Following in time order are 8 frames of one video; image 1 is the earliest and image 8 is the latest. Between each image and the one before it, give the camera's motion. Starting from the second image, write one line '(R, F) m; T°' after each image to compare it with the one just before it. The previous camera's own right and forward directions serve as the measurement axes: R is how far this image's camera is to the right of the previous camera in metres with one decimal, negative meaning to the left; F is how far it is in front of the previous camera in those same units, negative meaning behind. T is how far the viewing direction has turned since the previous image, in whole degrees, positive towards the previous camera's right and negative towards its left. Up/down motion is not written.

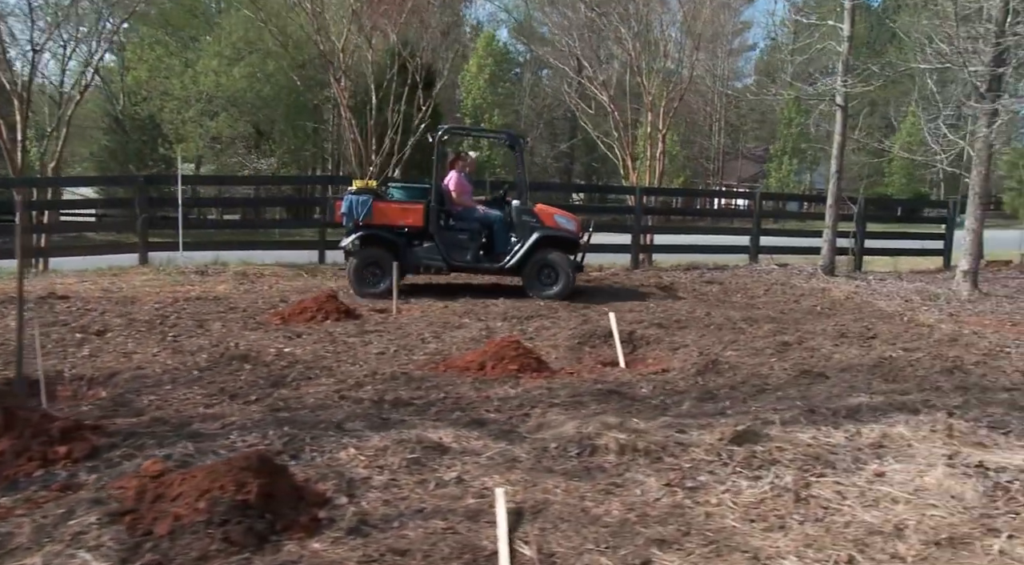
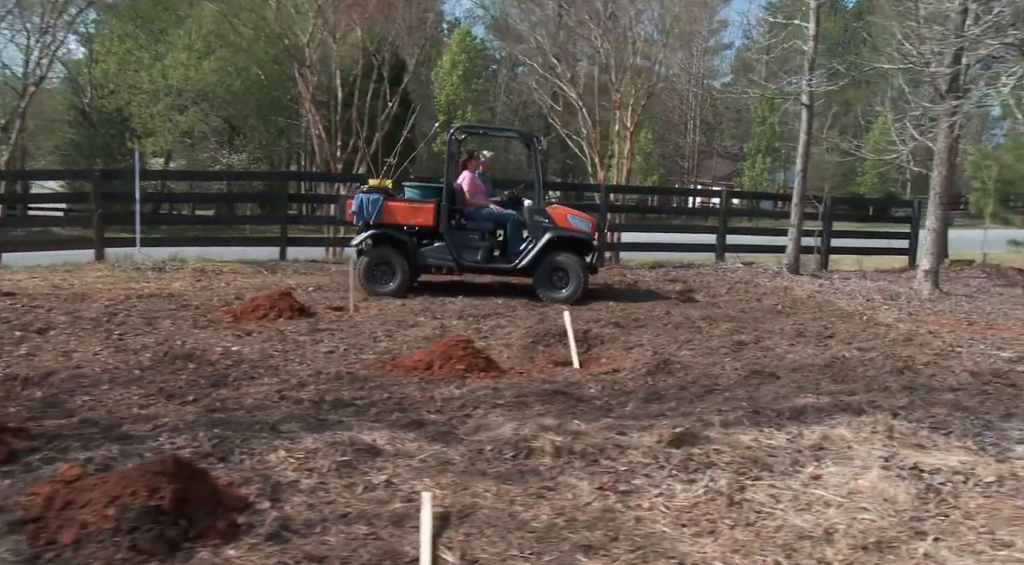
(+0.2, +0.1) m; +1°
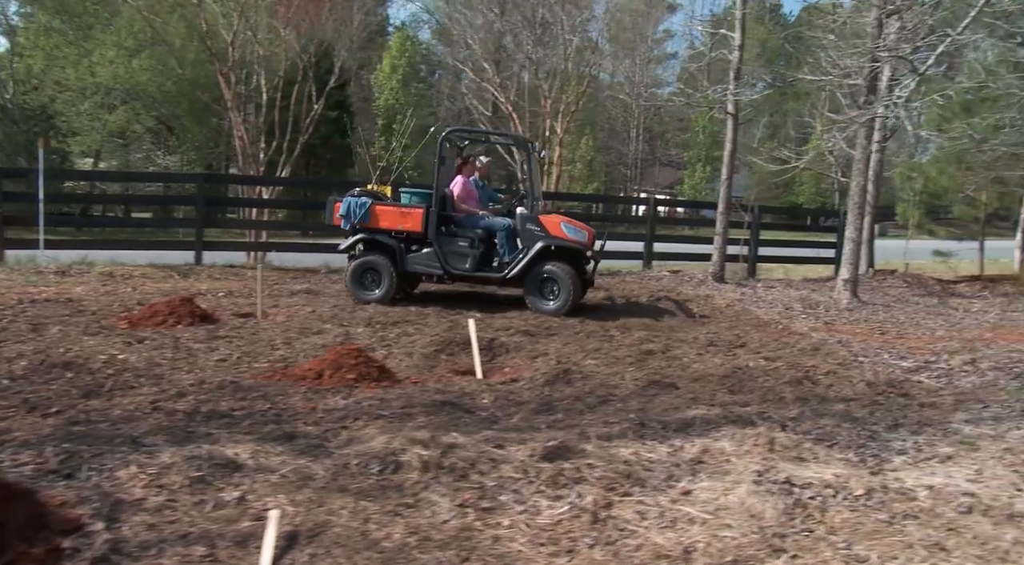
(+0.4, +0.2) m; +2°
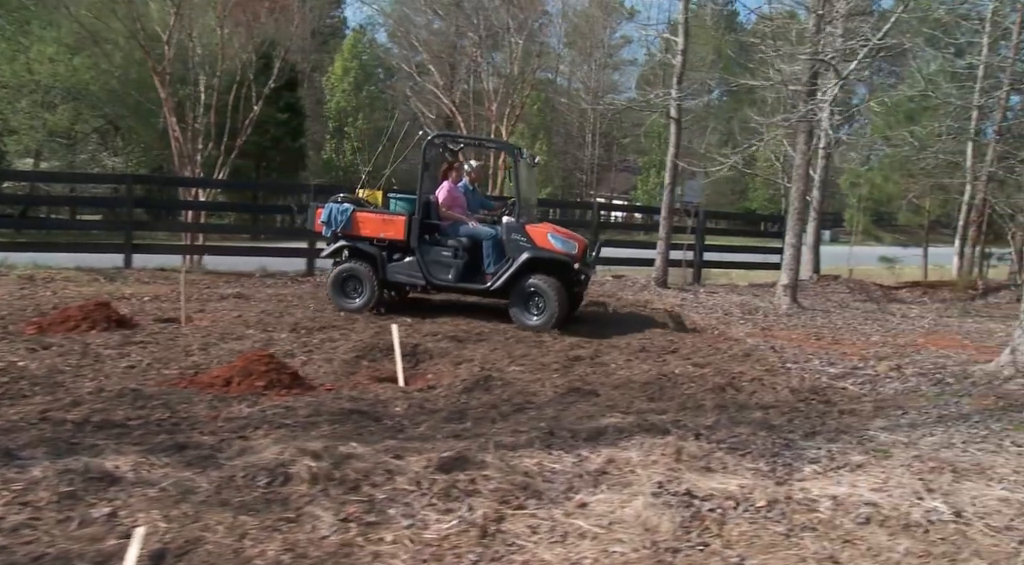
(+0.4, +0.2) m; +2°
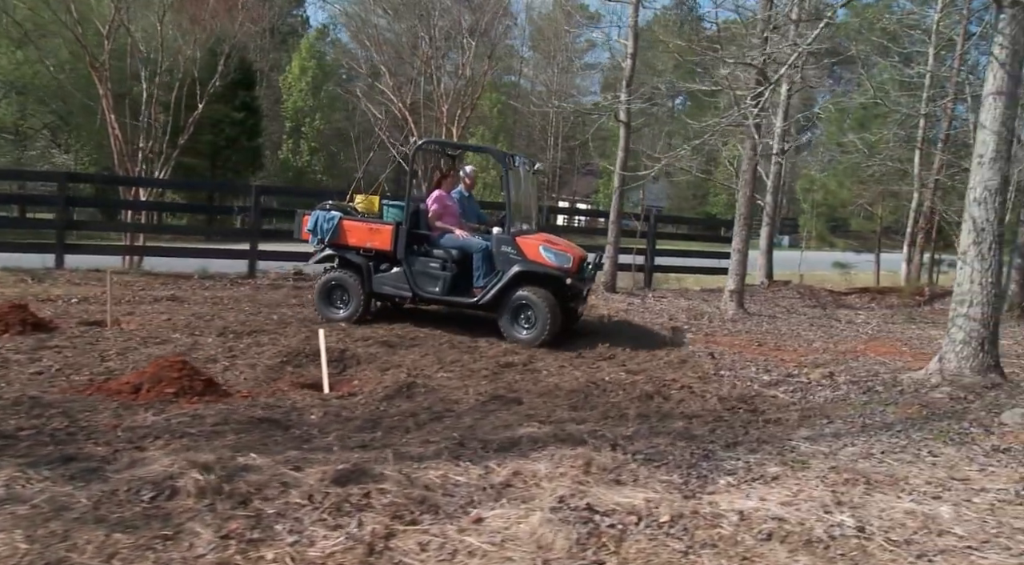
(+0.3, +0.2) m; +1°
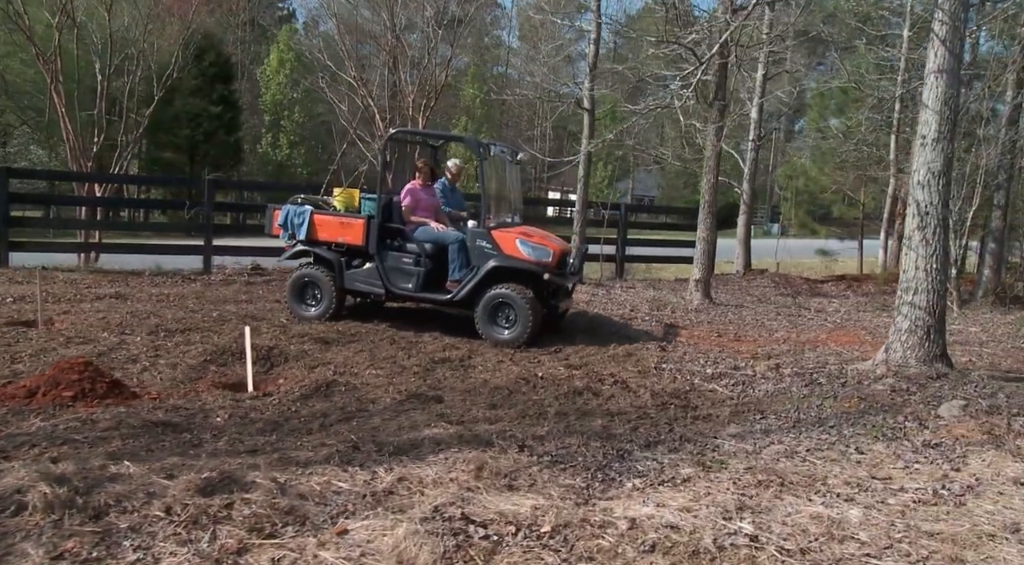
(+0.6, +0.4) m; -1°
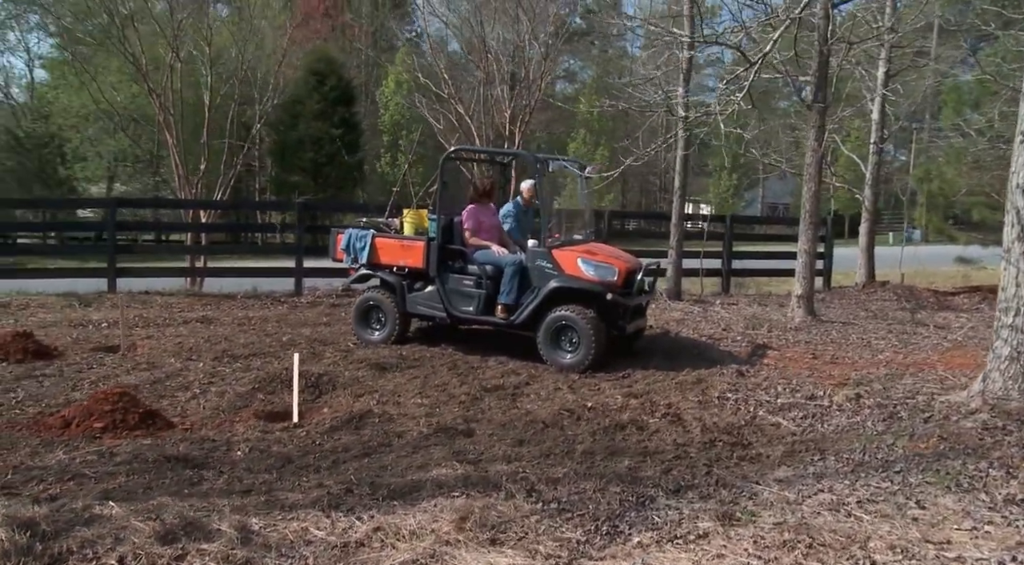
(+0.7, +0.5) m; -9°
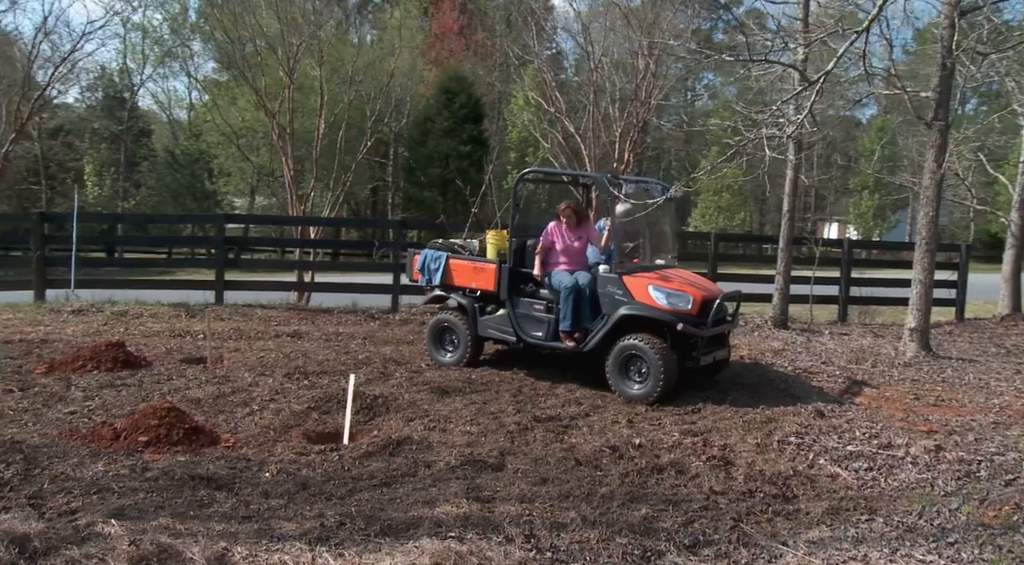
(+0.7, +0.3) m; -9°
